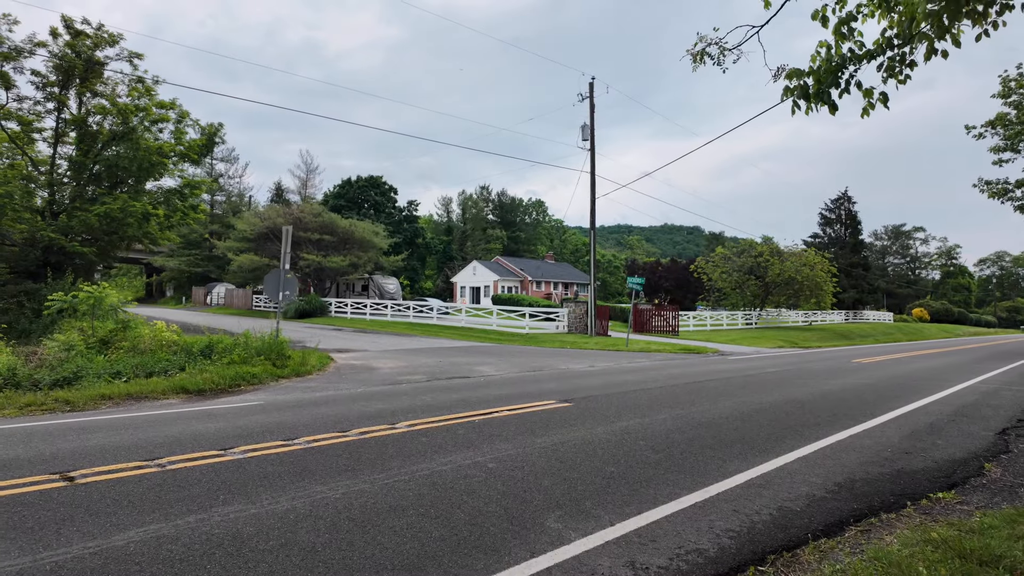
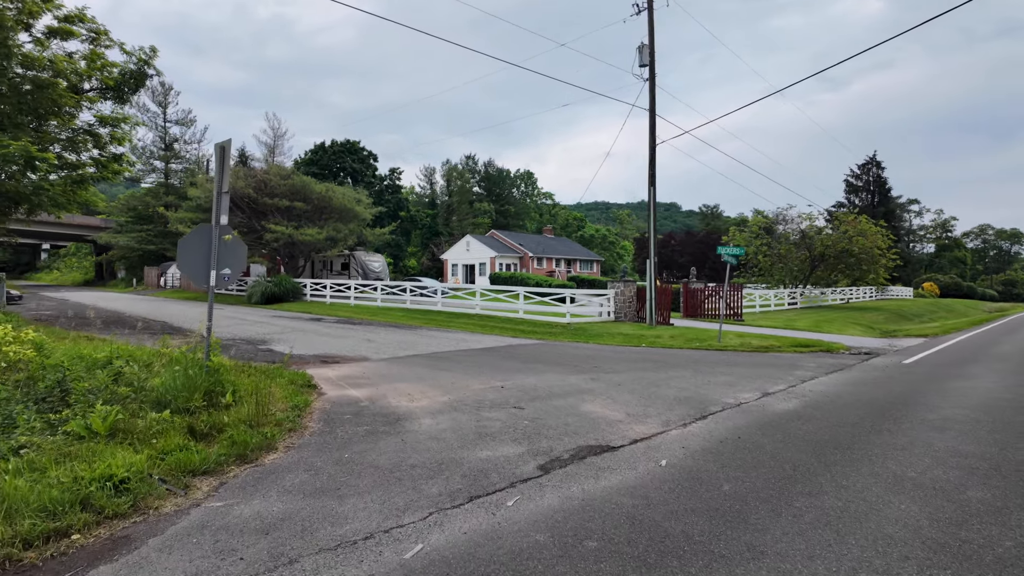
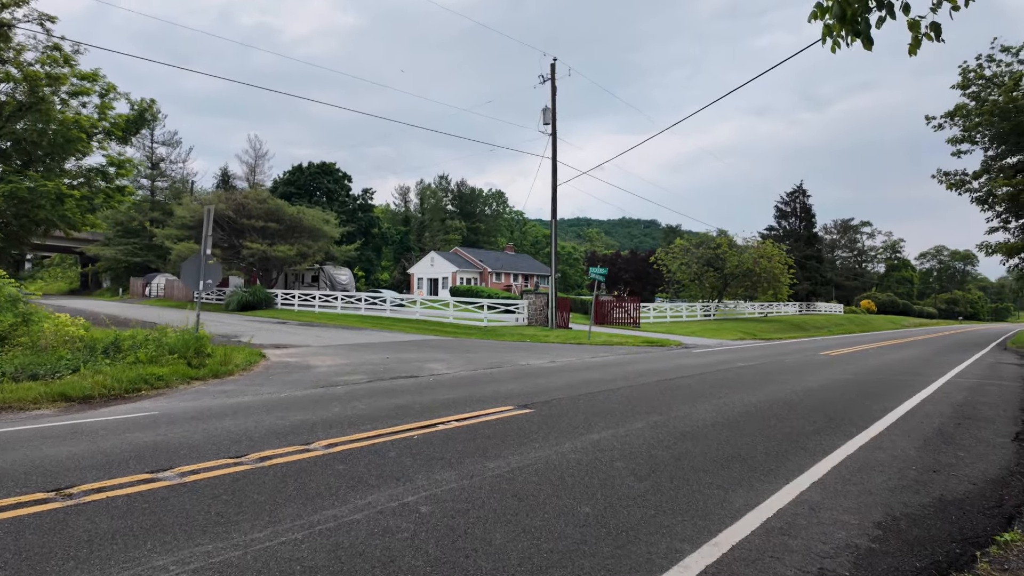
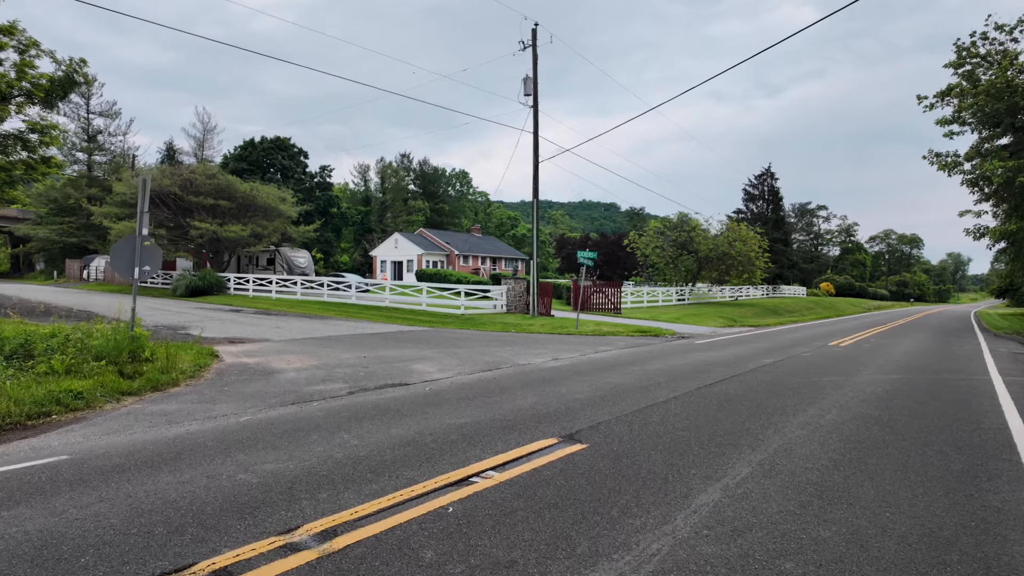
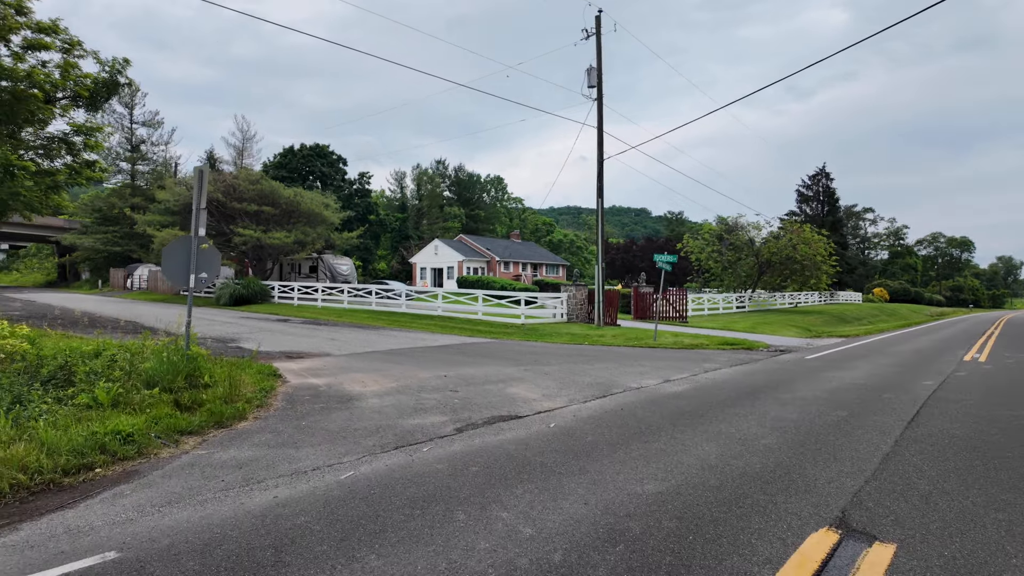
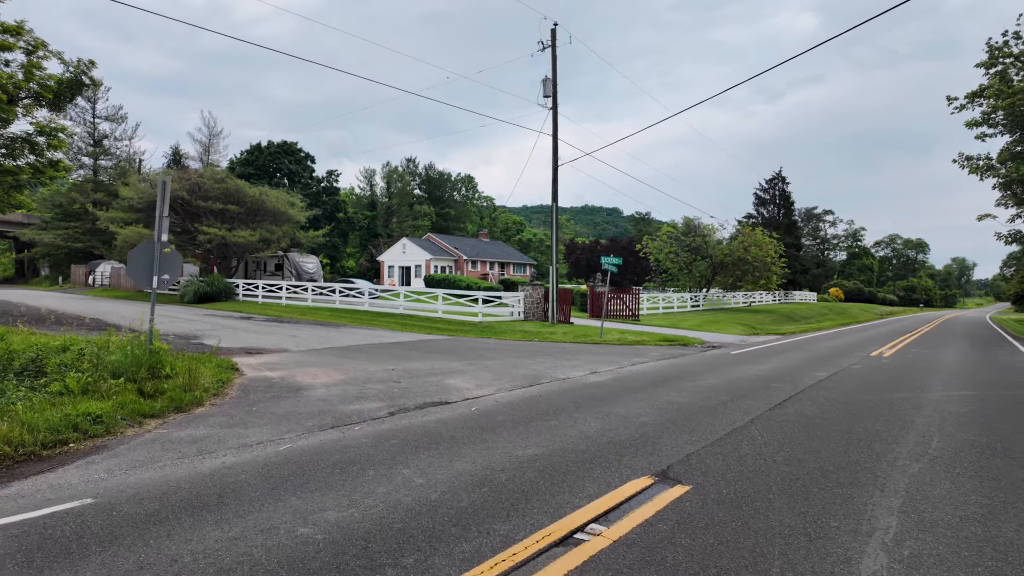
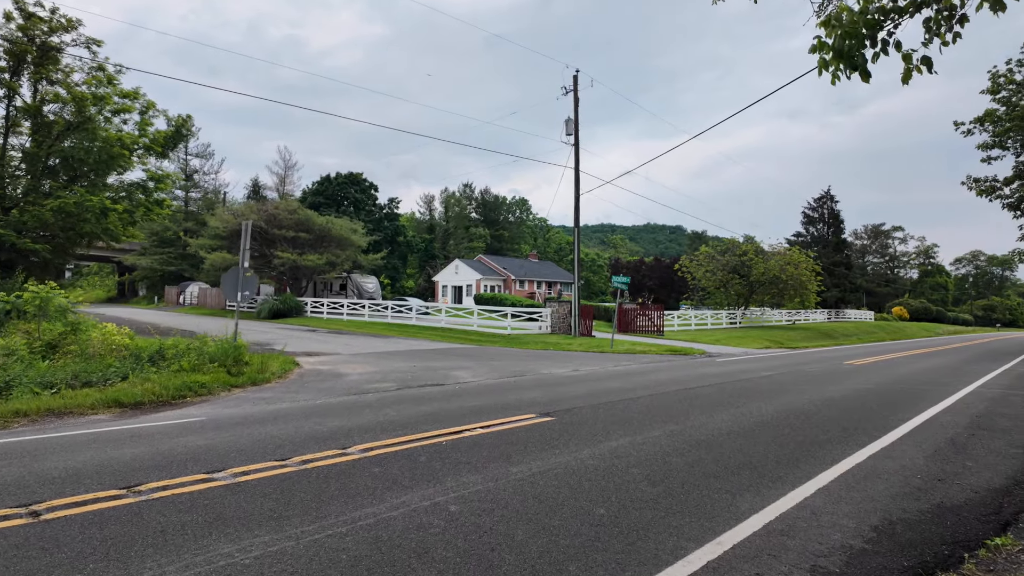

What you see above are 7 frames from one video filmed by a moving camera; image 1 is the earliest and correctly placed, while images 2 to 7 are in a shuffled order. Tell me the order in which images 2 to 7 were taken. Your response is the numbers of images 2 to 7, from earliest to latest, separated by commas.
7, 3, 4, 6, 5, 2
